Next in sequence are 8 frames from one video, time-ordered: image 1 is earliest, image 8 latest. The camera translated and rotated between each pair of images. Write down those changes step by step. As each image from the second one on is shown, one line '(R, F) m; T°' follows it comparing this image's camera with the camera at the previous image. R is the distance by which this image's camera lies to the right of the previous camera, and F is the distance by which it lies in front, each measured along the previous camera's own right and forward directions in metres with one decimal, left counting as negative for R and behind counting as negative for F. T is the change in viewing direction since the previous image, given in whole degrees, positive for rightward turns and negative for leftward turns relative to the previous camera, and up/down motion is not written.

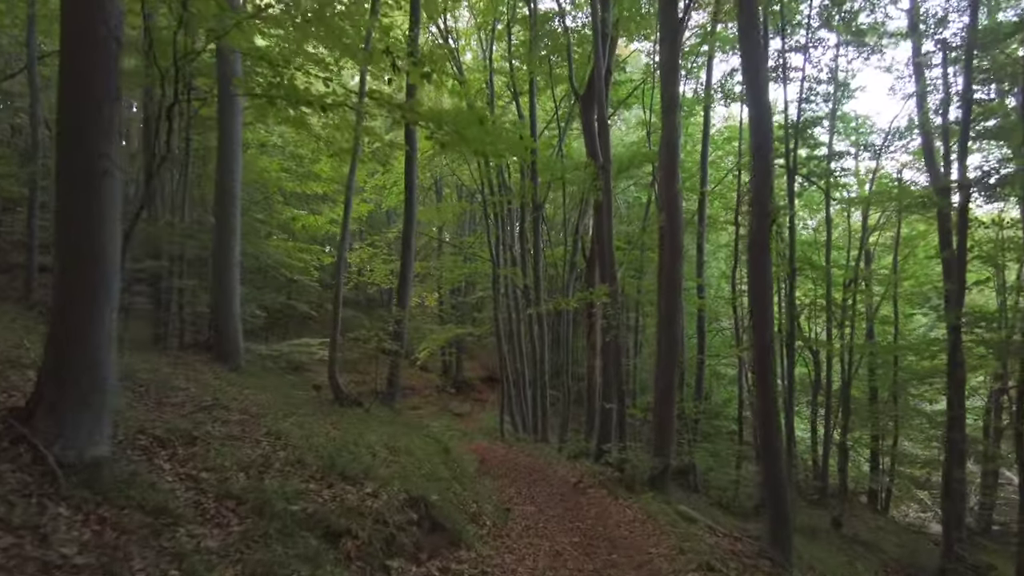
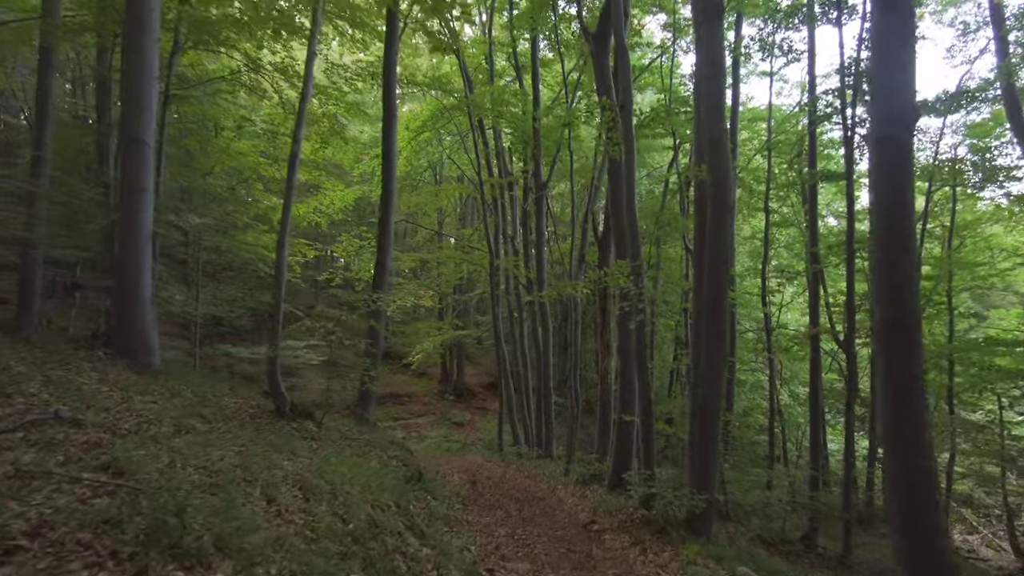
(+0.2, +2.0) m; -1°
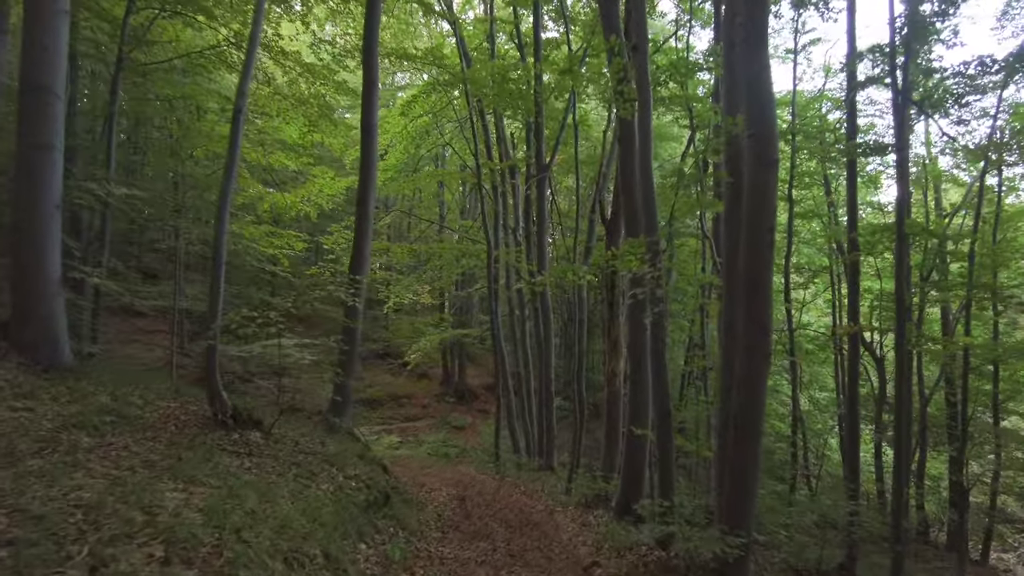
(+0.2, +1.3) m; -1°
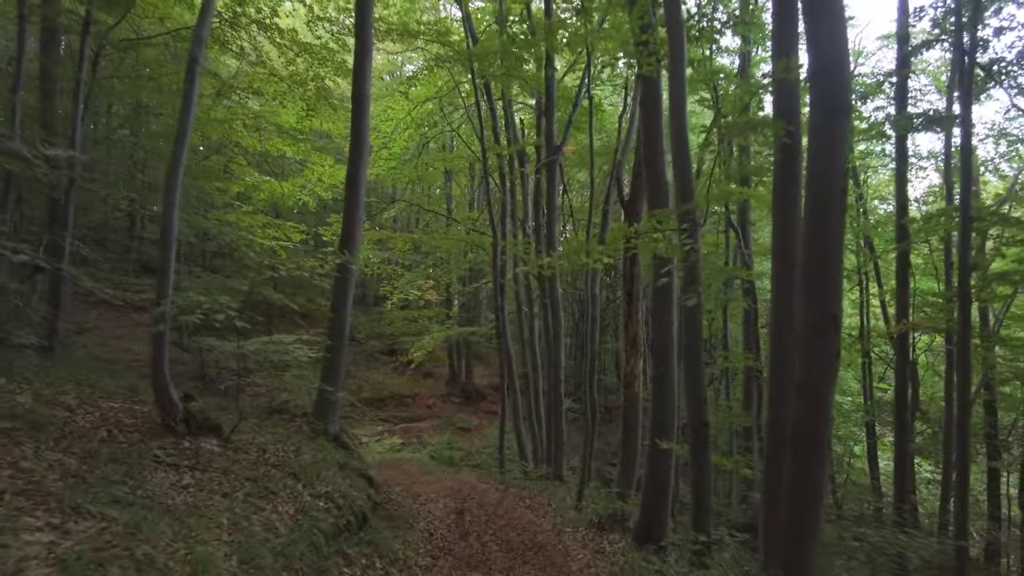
(+0.1, +0.9) m; -1°
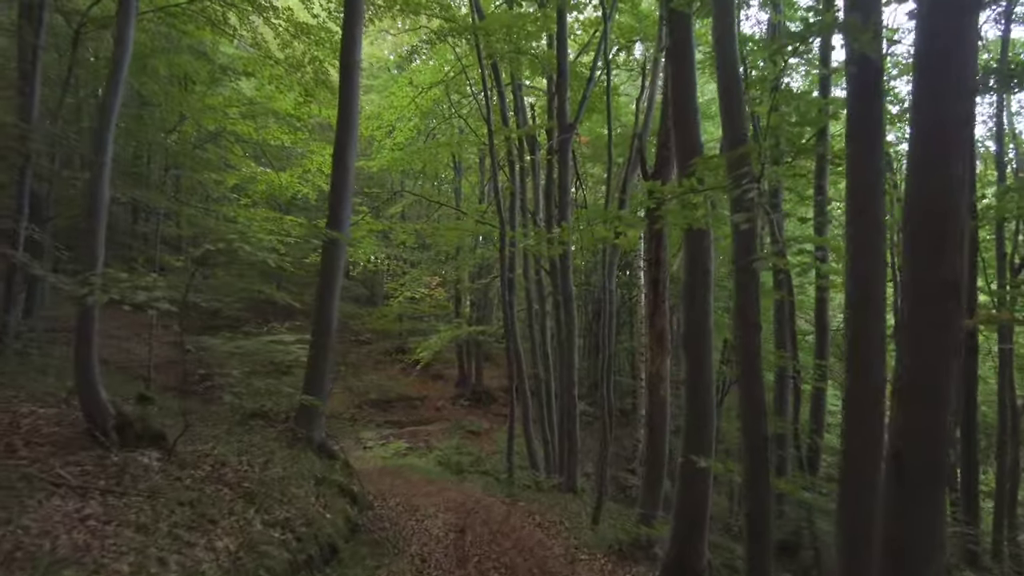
(+0.1, +0.9) m; -1°
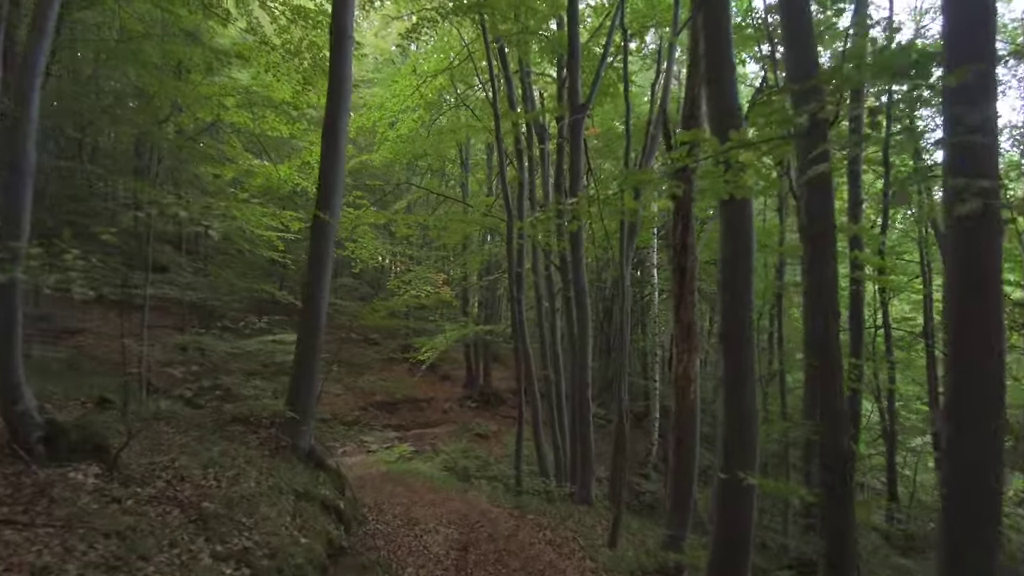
(0.0, +0.7) m; -1°
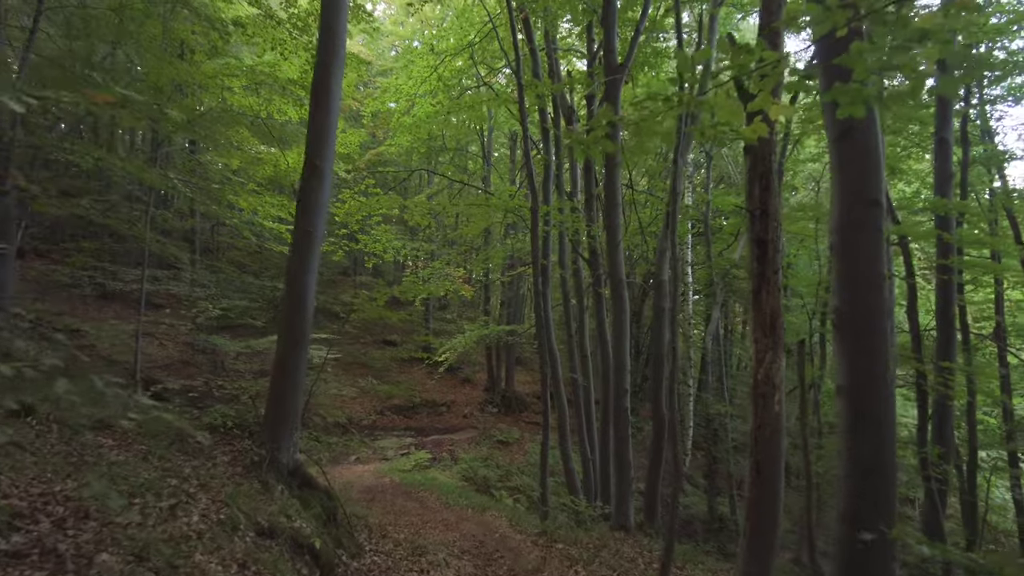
(0.0, +1.2) m; -2°
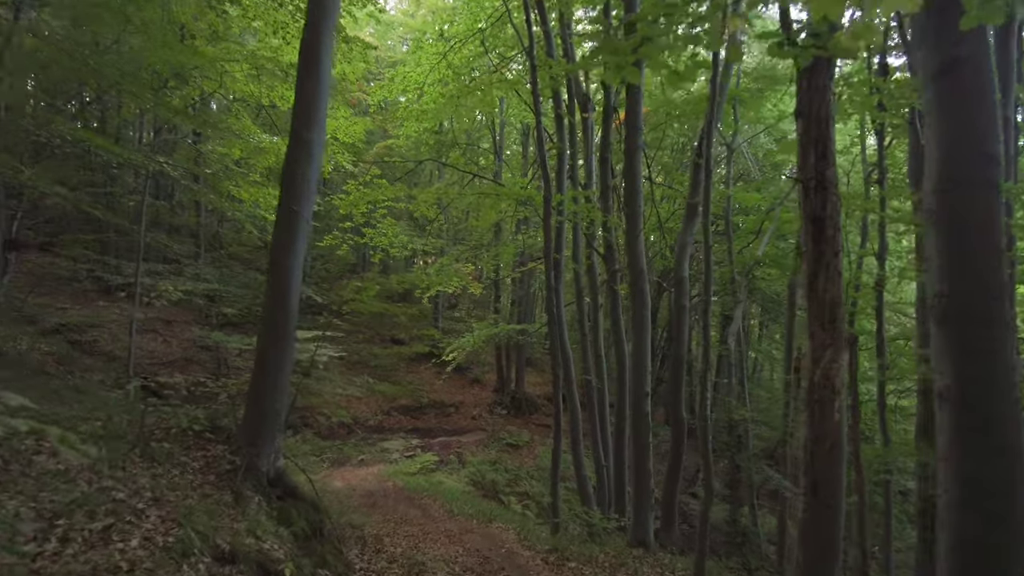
(0.0, +0.6) m; -1°
